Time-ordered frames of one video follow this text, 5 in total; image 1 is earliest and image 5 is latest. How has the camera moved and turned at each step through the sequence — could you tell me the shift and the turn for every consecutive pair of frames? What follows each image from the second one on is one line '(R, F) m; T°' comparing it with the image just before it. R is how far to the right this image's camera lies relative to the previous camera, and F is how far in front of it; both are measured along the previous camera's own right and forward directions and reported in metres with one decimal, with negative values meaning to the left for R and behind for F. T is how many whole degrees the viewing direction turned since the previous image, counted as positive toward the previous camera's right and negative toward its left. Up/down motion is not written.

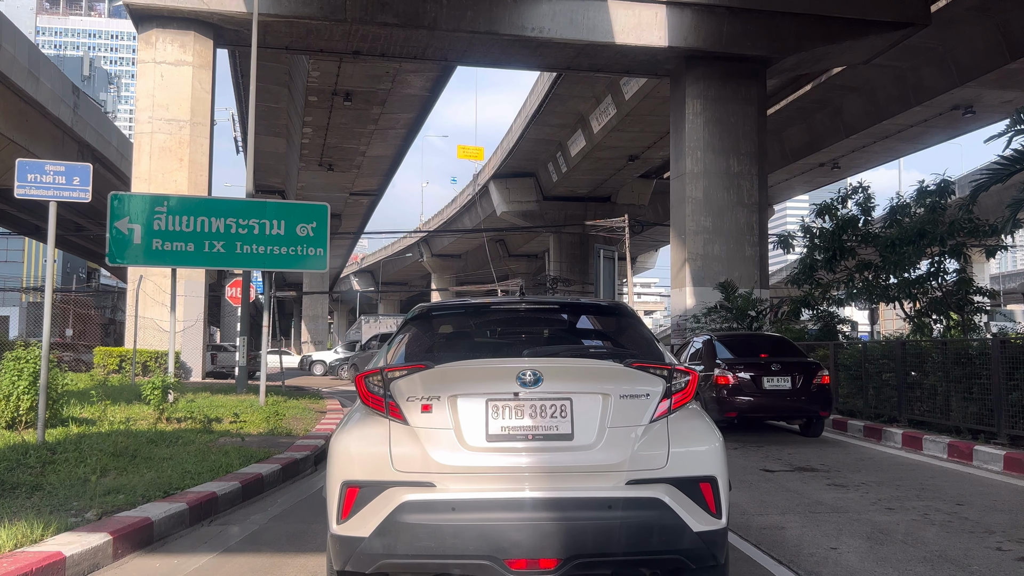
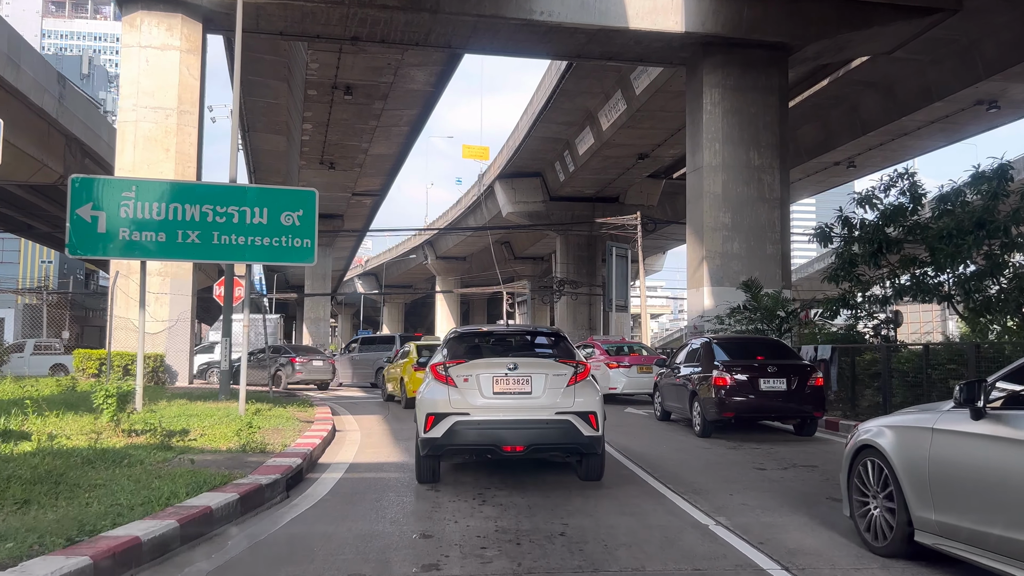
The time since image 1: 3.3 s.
(-0.1, +1.2) m; 0°
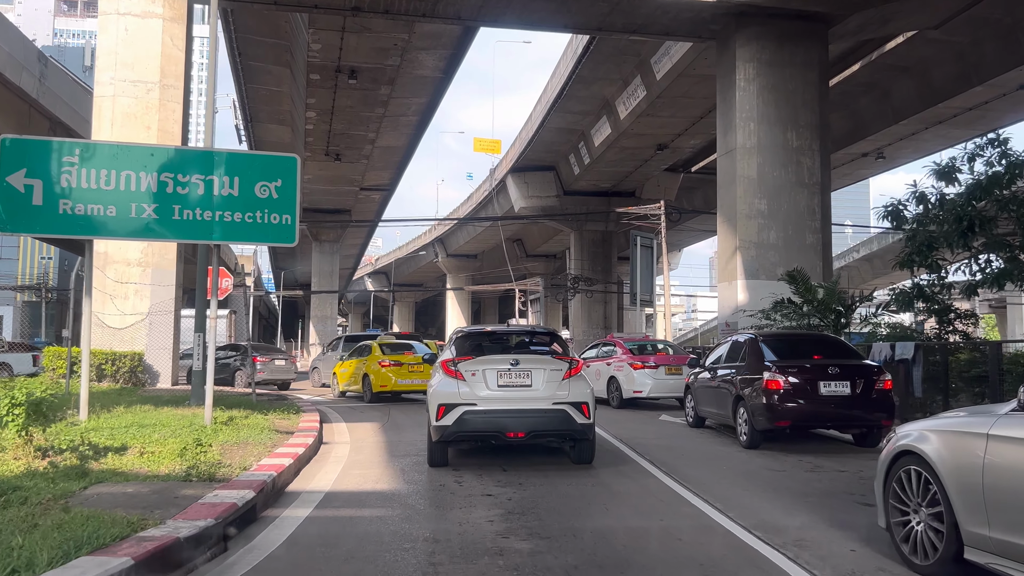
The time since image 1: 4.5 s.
(-0.1, +1.6) m; -1°
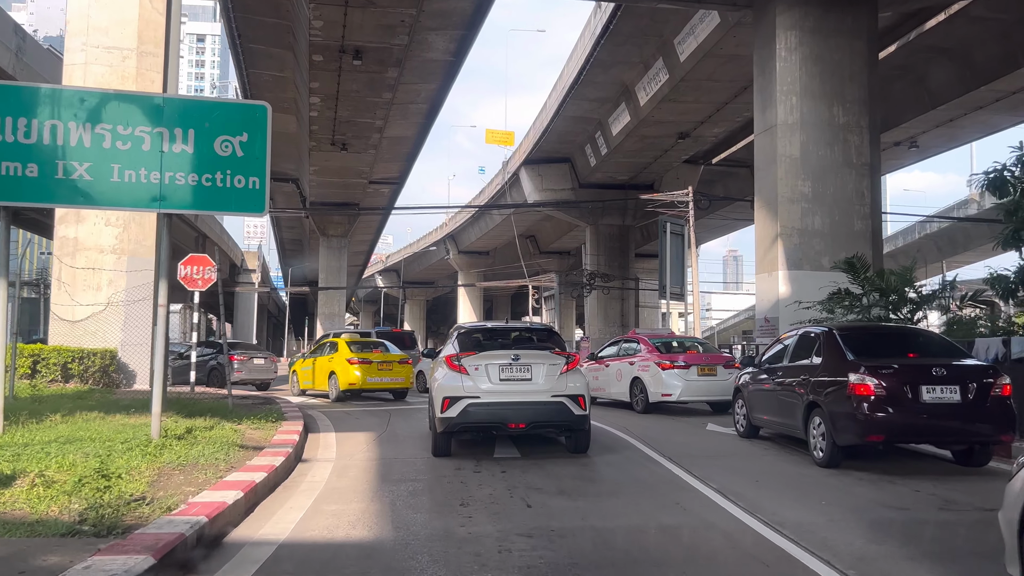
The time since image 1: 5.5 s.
(-0.1, +1.7) m; -1°
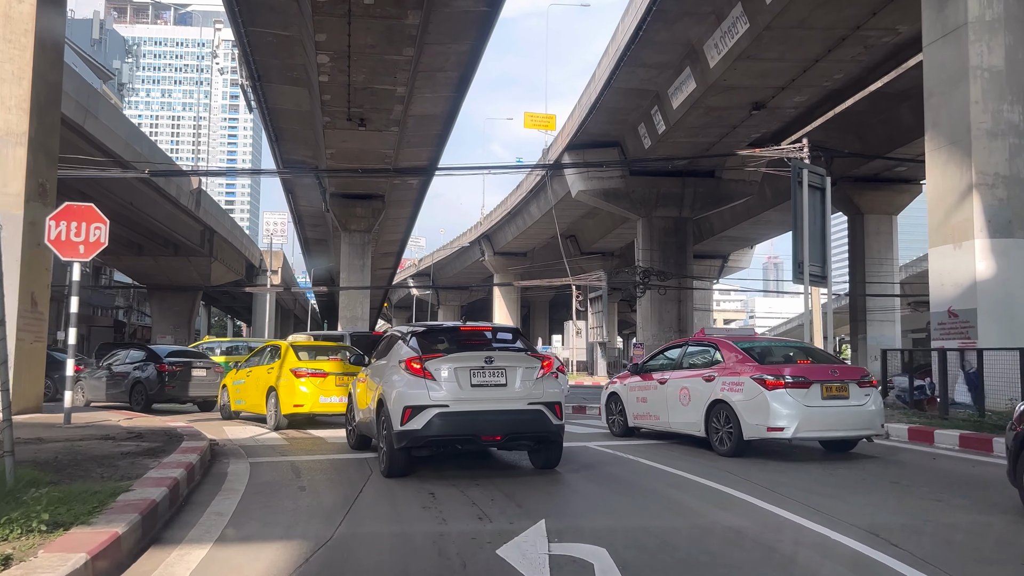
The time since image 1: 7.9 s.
(-0.4, +5.2) m; -3°
